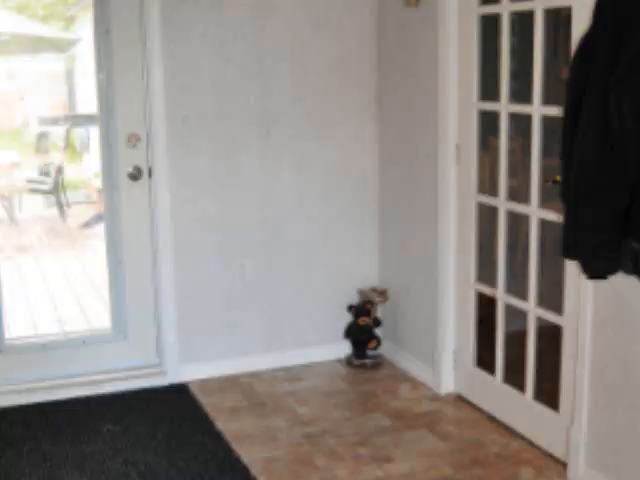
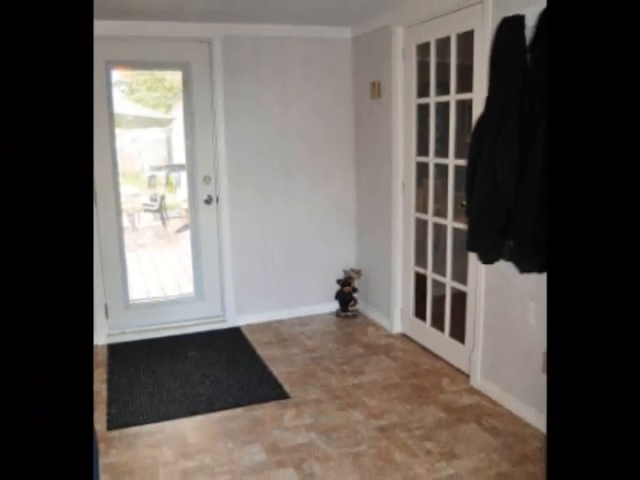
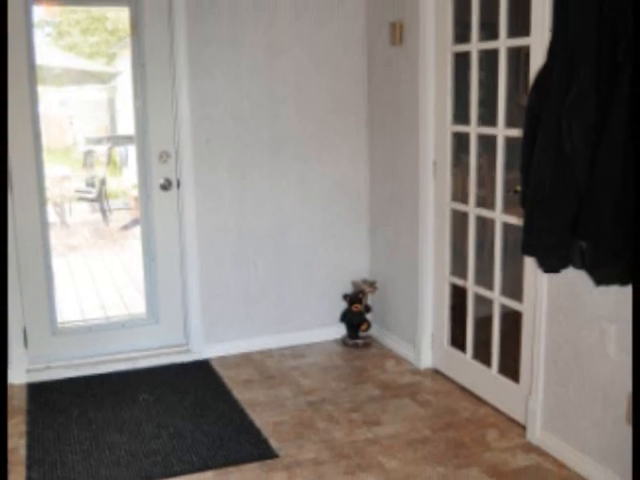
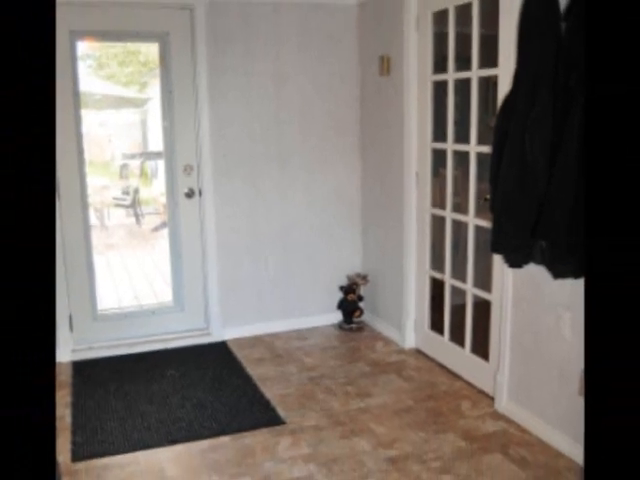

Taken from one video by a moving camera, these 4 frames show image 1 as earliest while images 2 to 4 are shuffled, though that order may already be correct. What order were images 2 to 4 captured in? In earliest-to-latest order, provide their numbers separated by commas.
3, 4, 2
